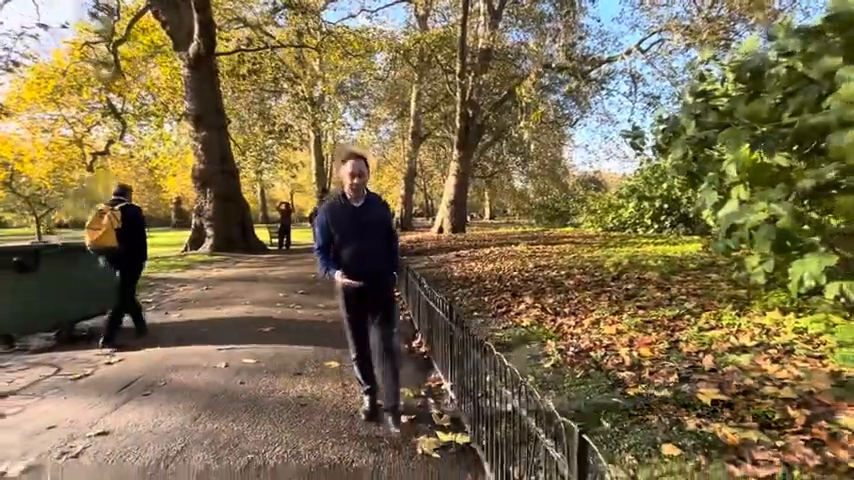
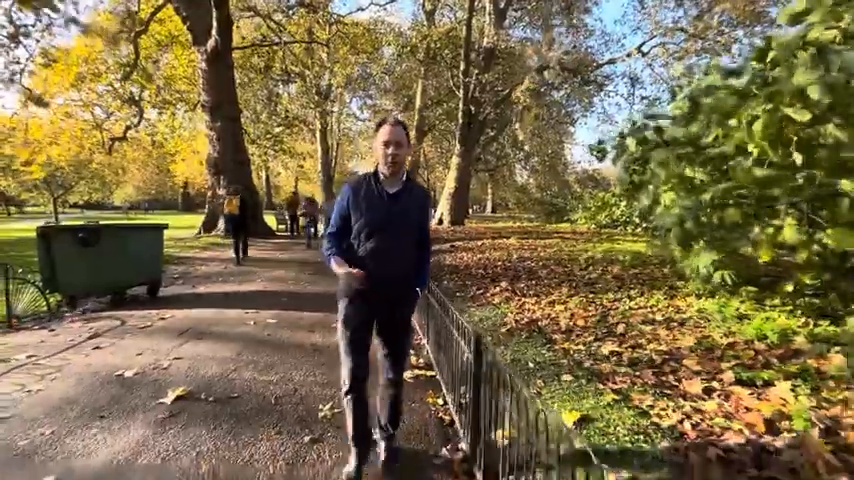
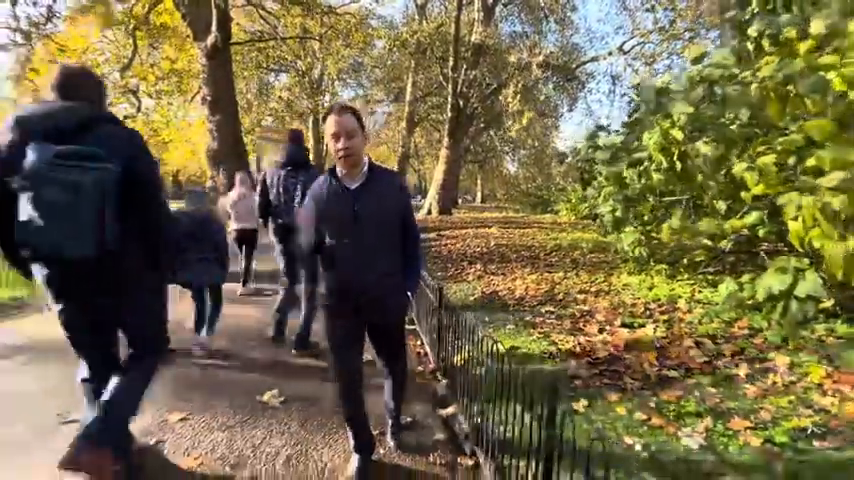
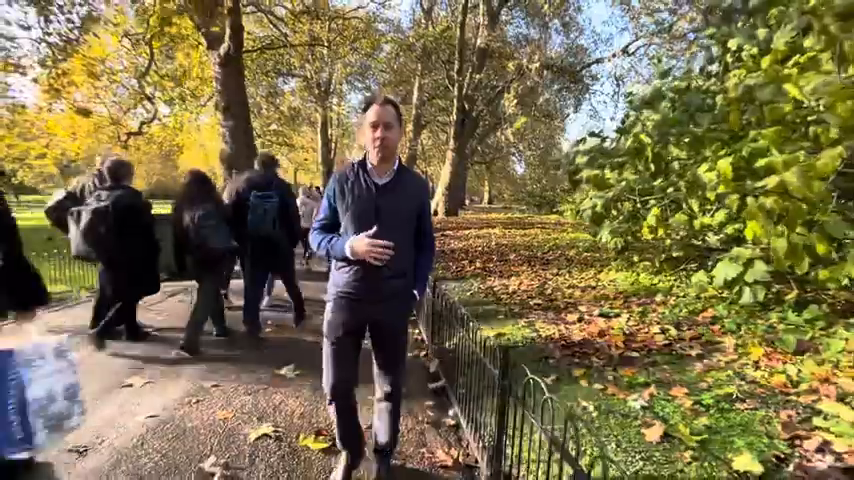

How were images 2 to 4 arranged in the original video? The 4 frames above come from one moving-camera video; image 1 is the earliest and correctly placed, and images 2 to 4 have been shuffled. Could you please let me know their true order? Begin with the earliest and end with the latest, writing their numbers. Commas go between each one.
2, 3, 4
